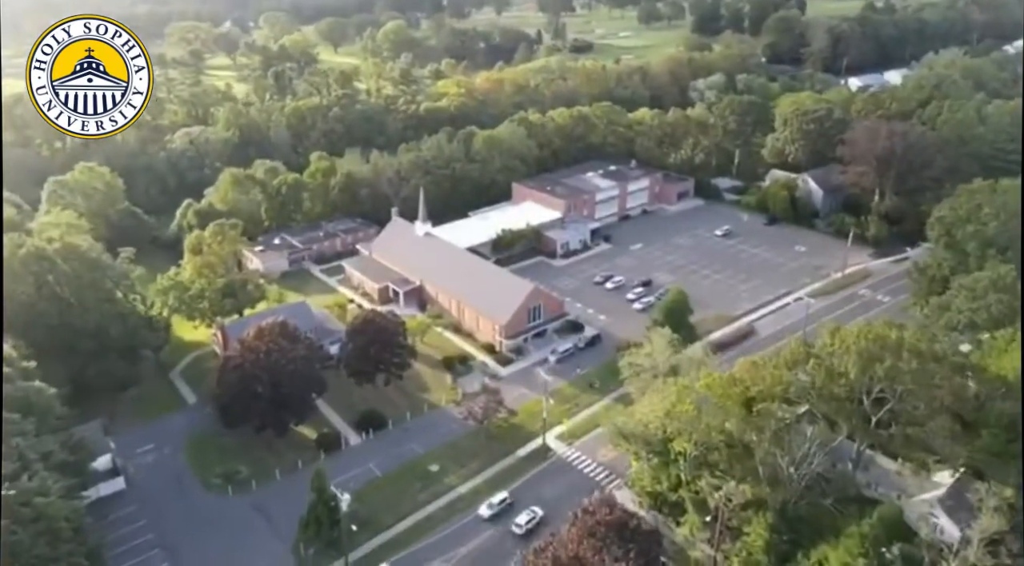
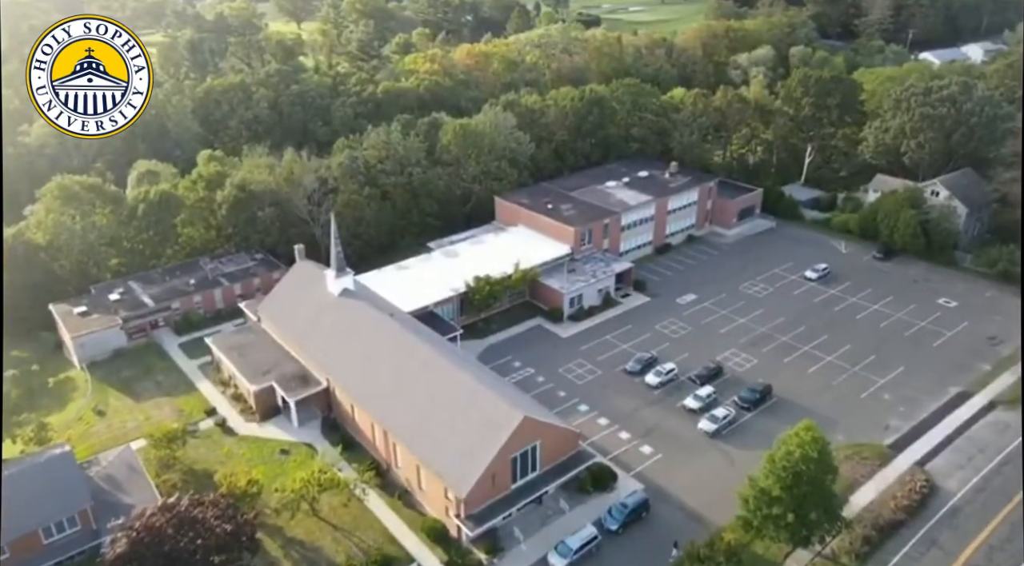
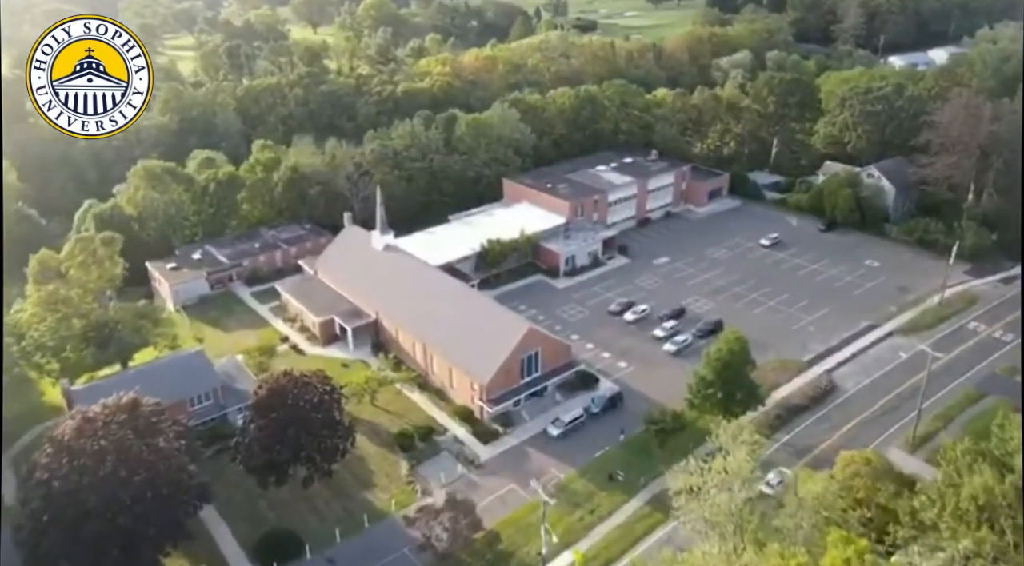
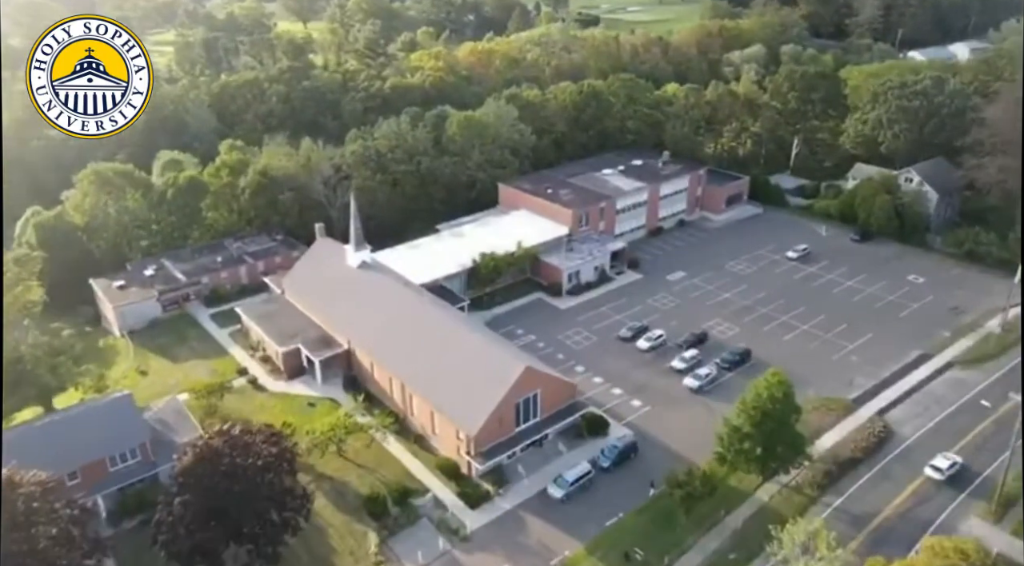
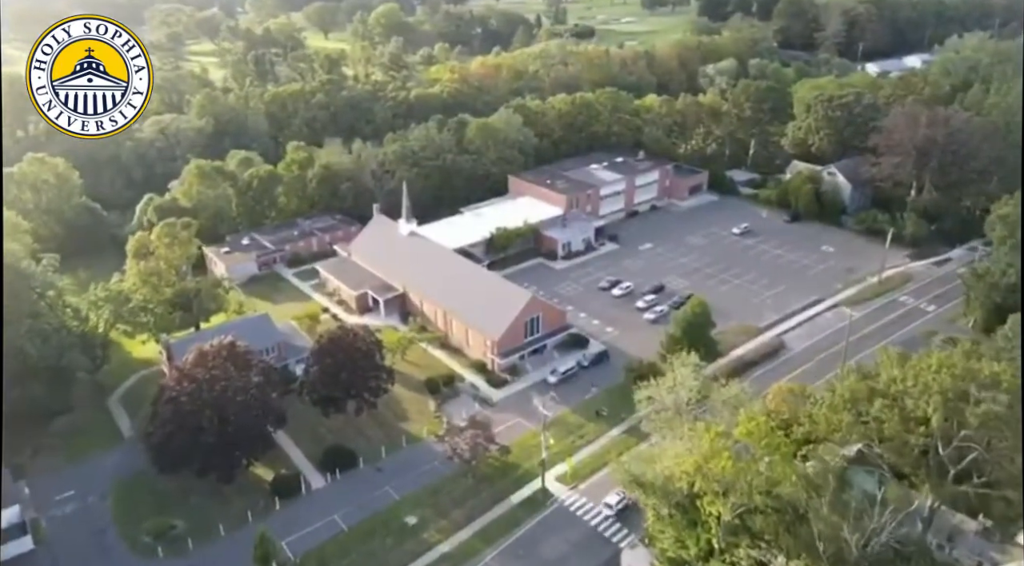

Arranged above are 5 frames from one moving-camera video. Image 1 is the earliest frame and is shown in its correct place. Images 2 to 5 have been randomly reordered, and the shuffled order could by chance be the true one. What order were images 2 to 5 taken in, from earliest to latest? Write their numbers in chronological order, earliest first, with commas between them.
5, 3, 4, 2
